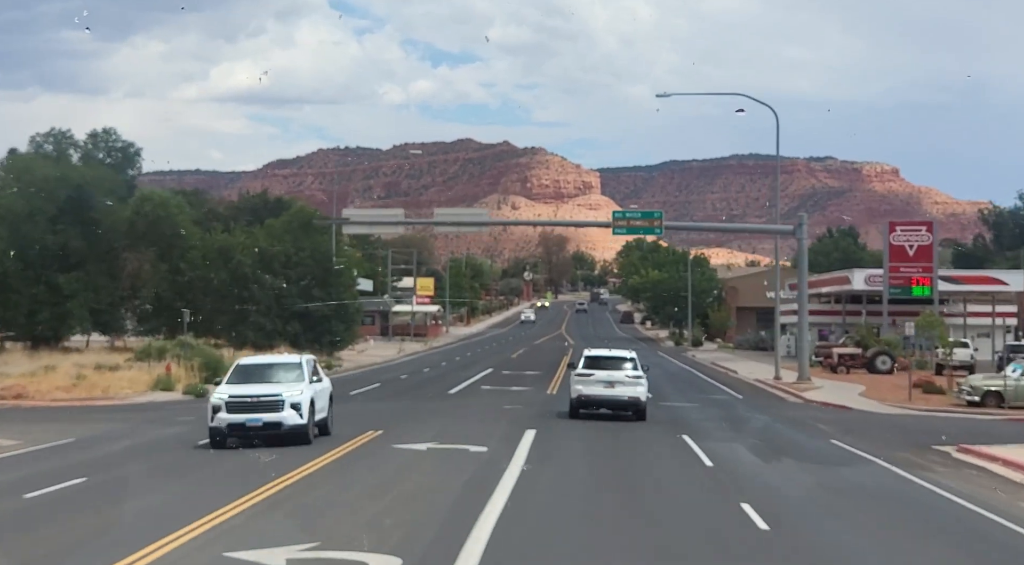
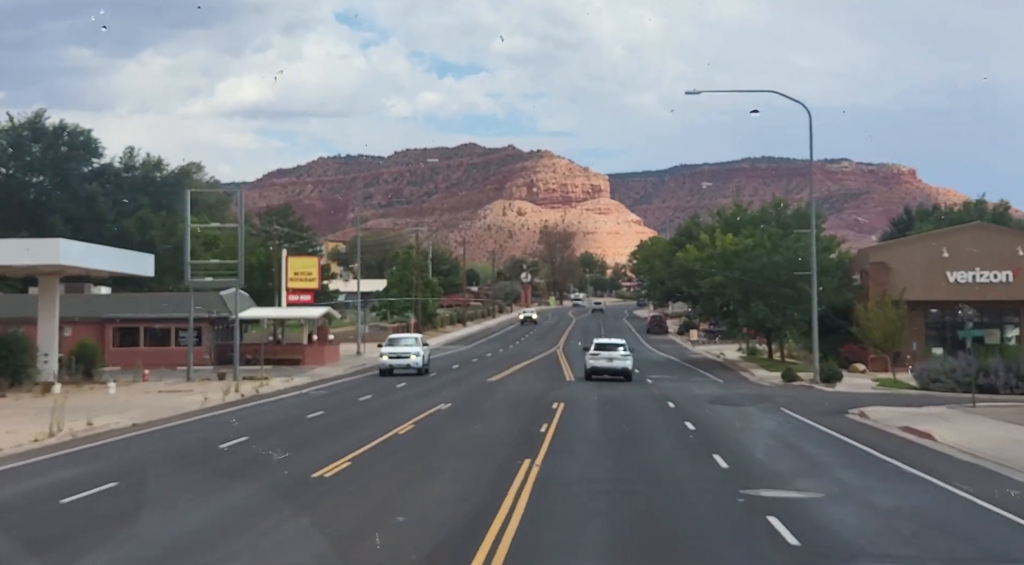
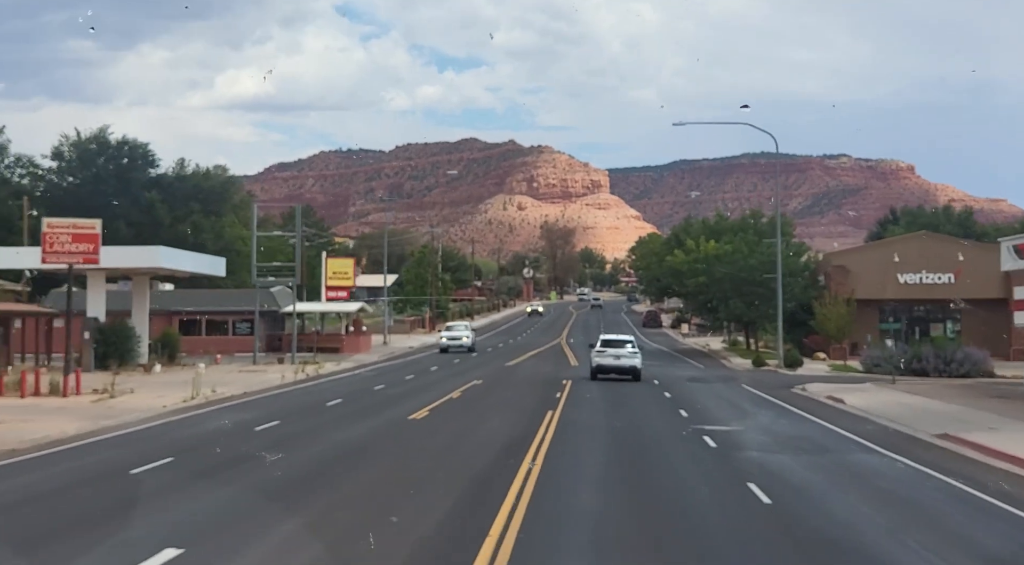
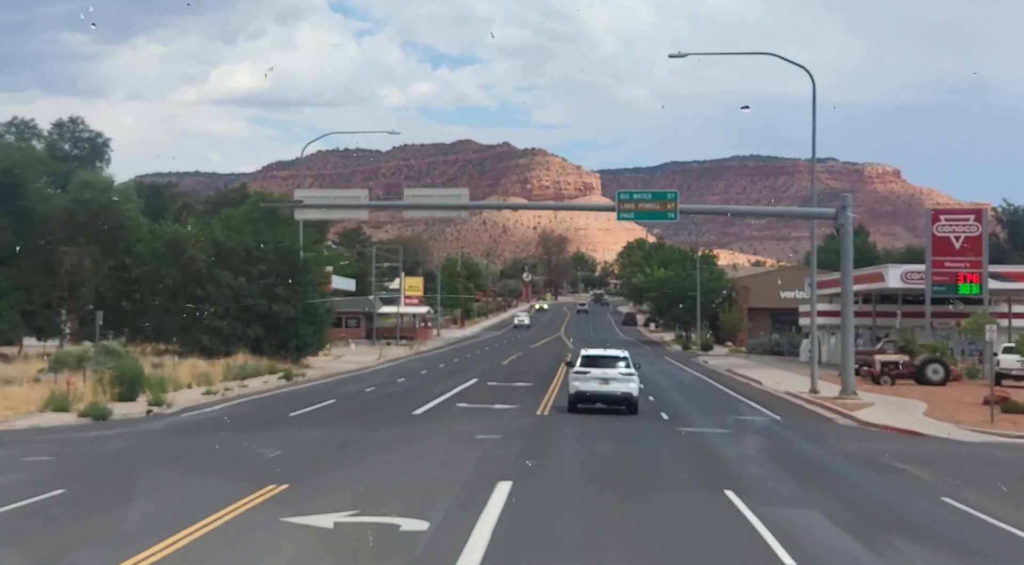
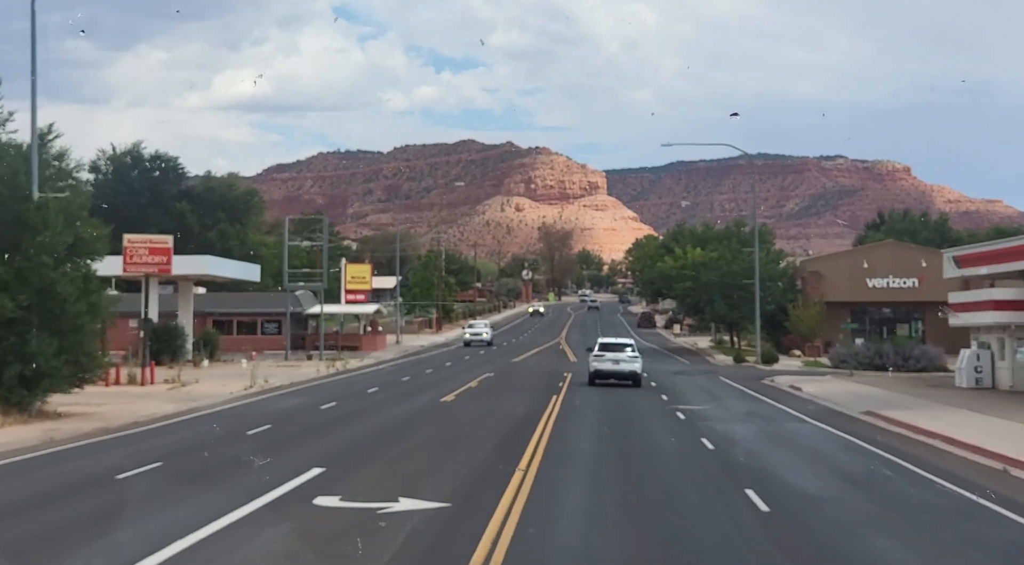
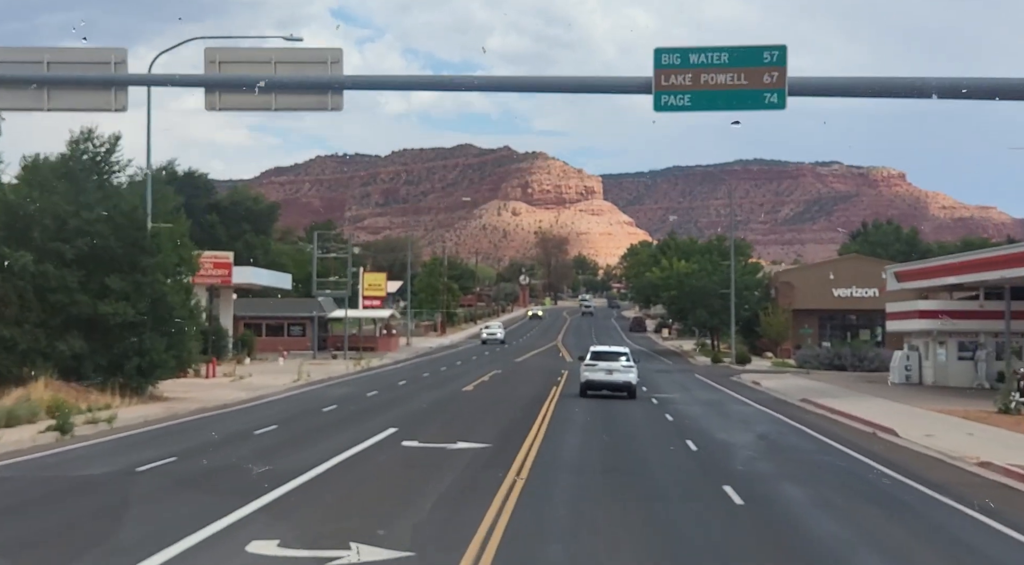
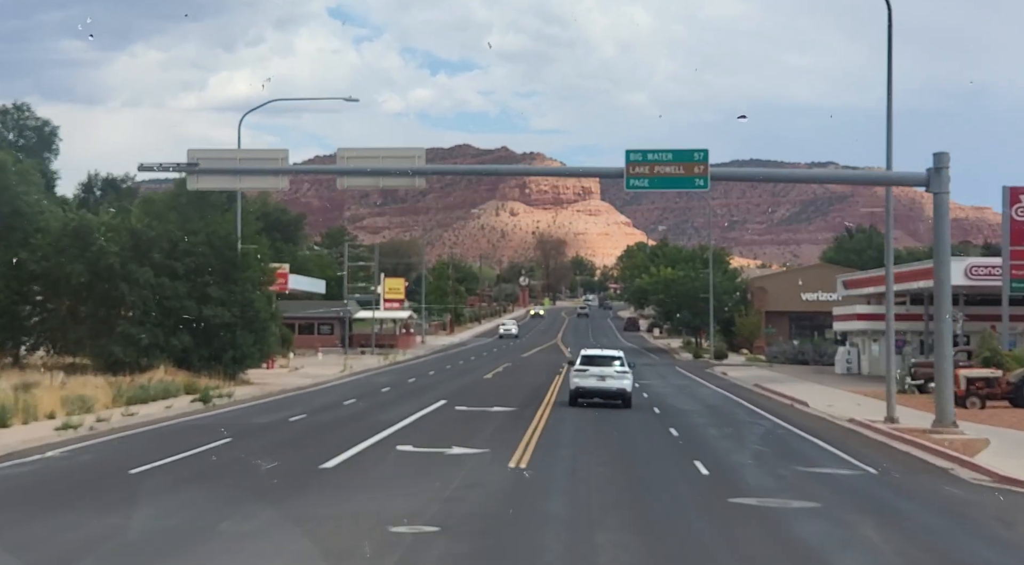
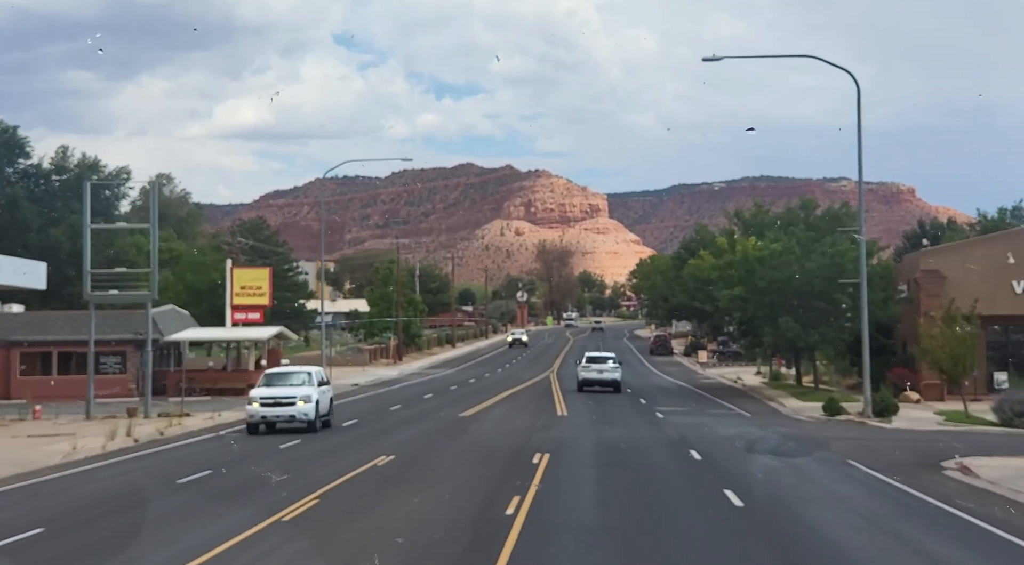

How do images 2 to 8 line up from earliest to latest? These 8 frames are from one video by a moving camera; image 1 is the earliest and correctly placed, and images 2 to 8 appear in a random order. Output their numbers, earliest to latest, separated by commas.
4, 7, 6, 5, 3, 2, 8
